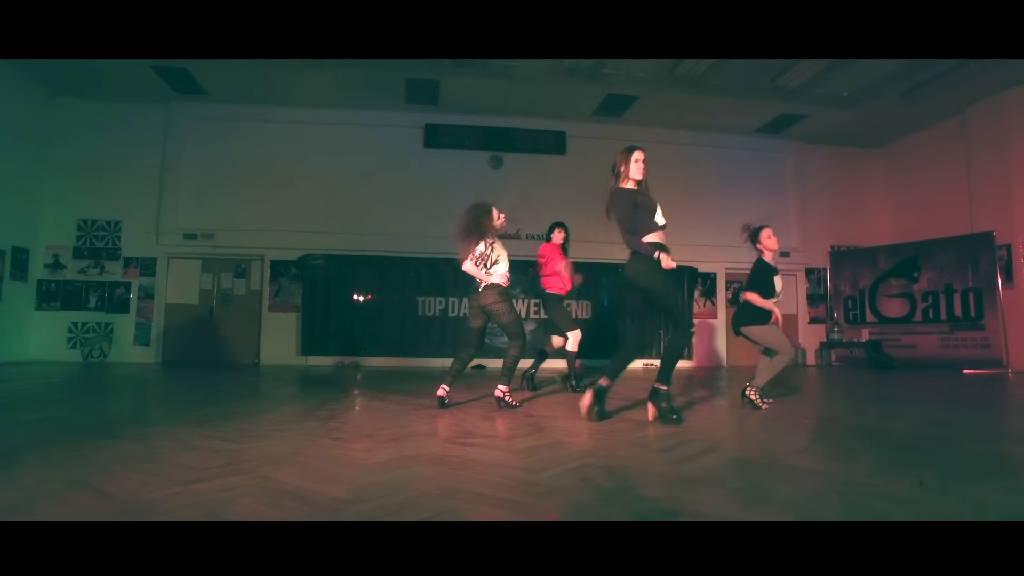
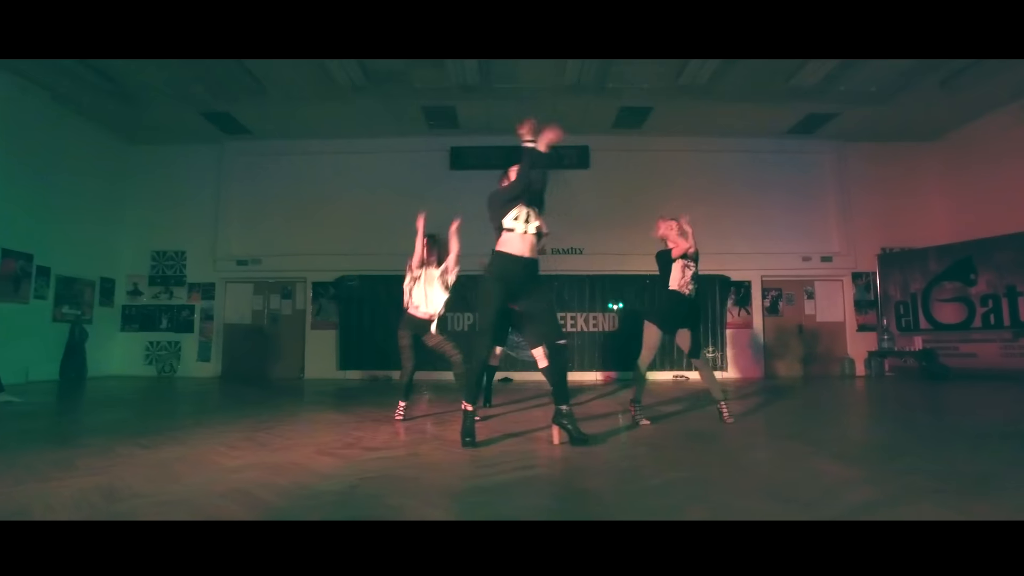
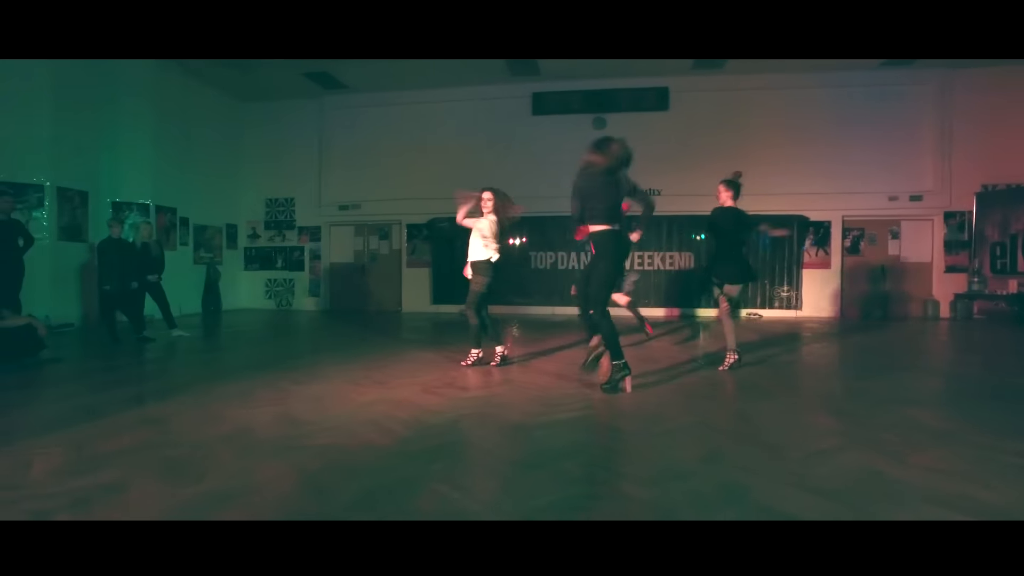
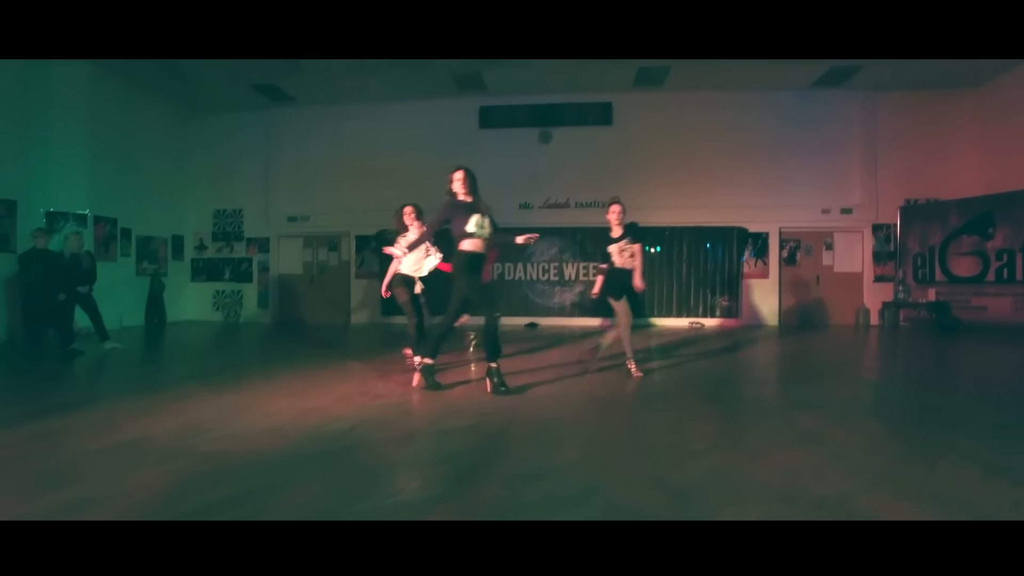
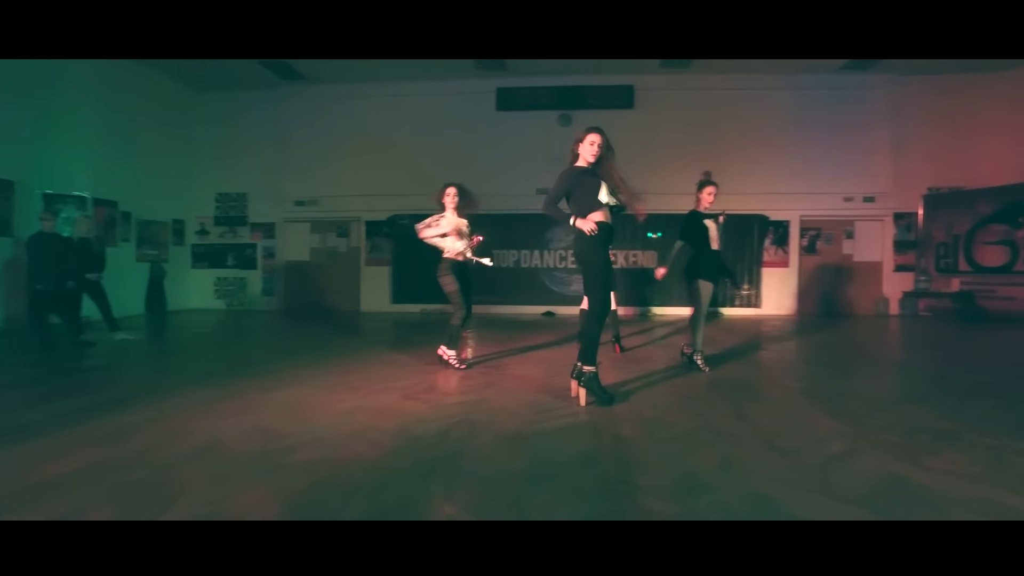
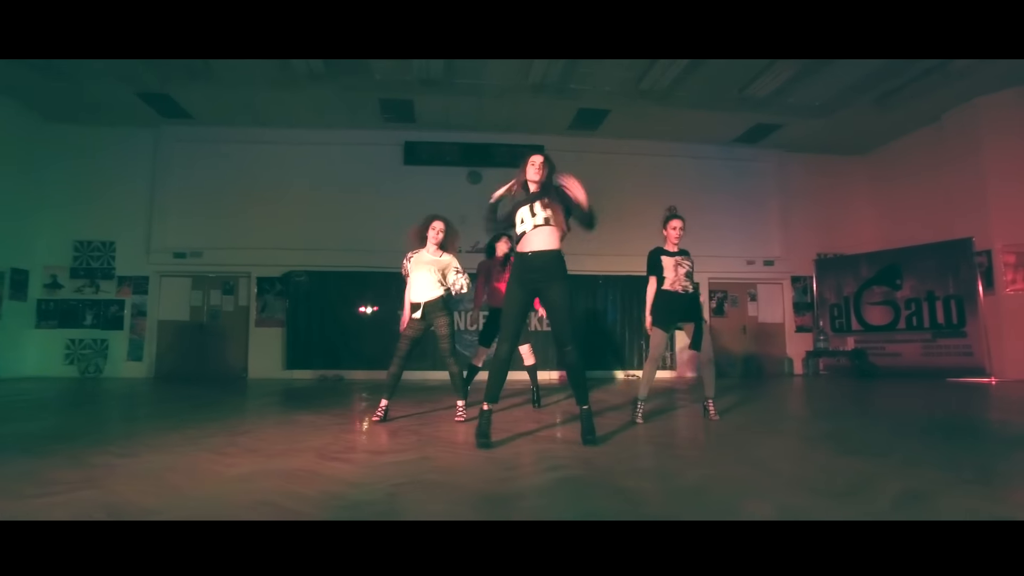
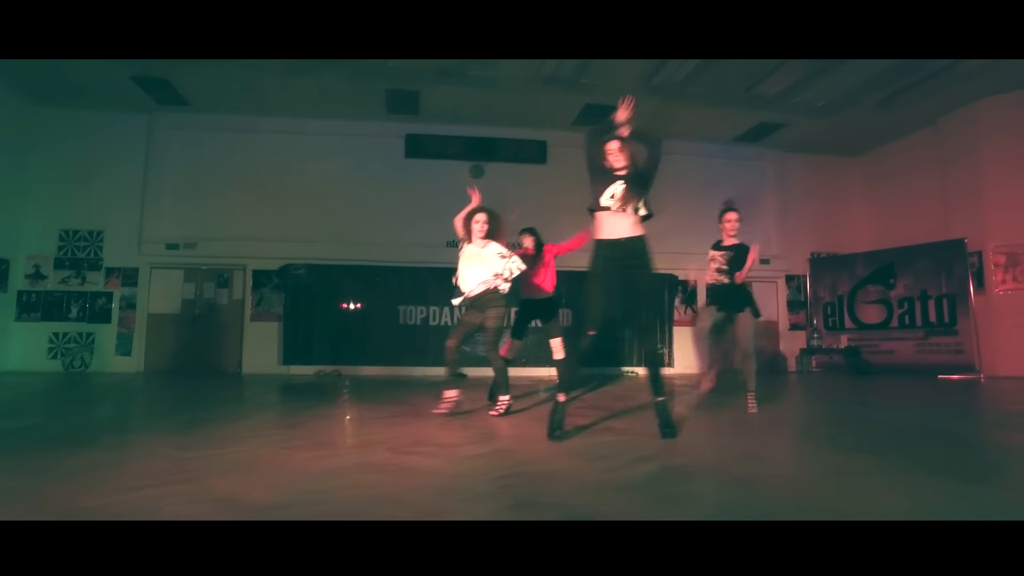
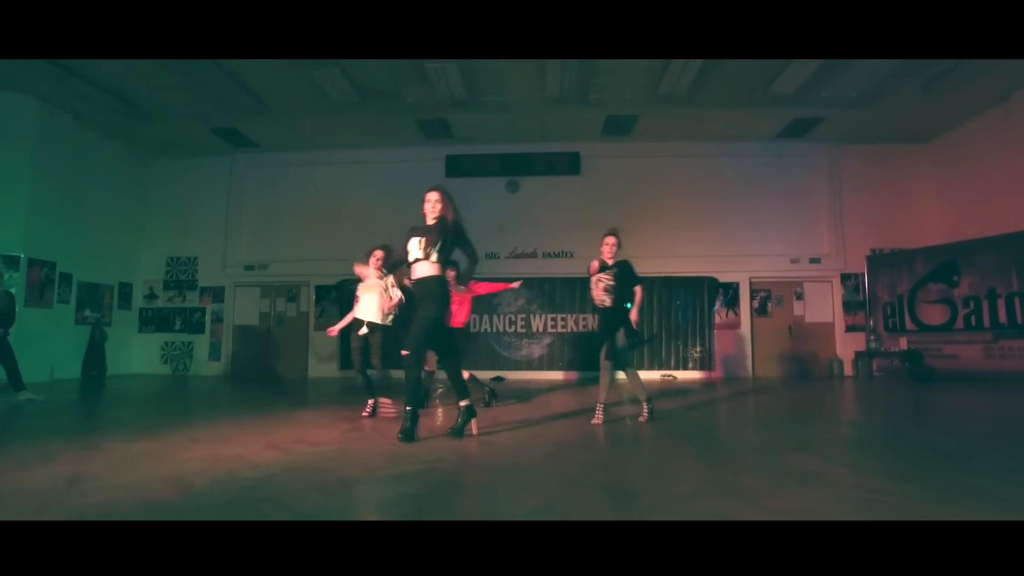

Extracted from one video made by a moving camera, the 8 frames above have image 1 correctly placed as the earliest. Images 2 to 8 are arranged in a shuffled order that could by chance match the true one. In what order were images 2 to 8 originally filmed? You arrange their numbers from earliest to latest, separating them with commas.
7, 6, 2, 8, 4, 3, 5
